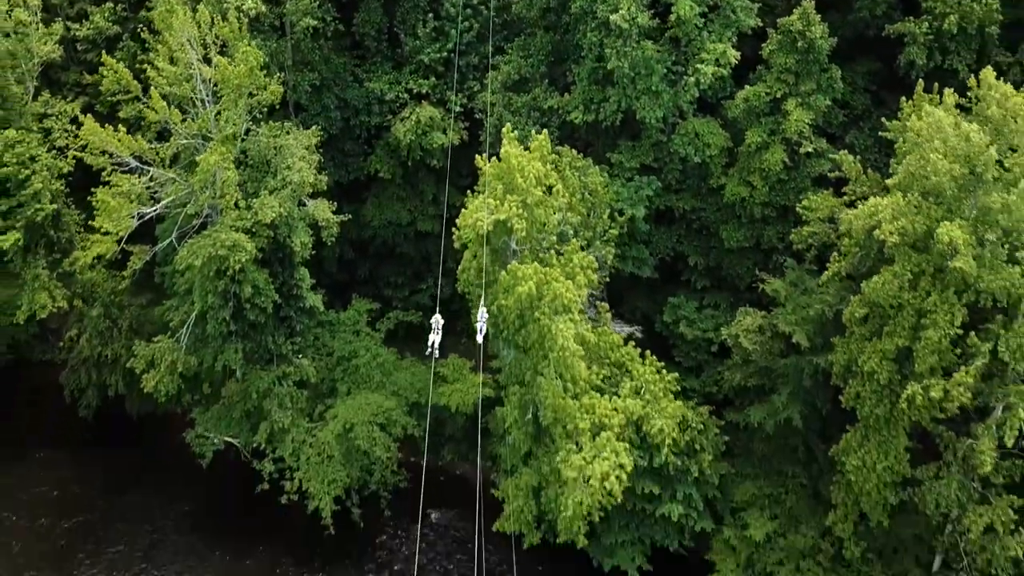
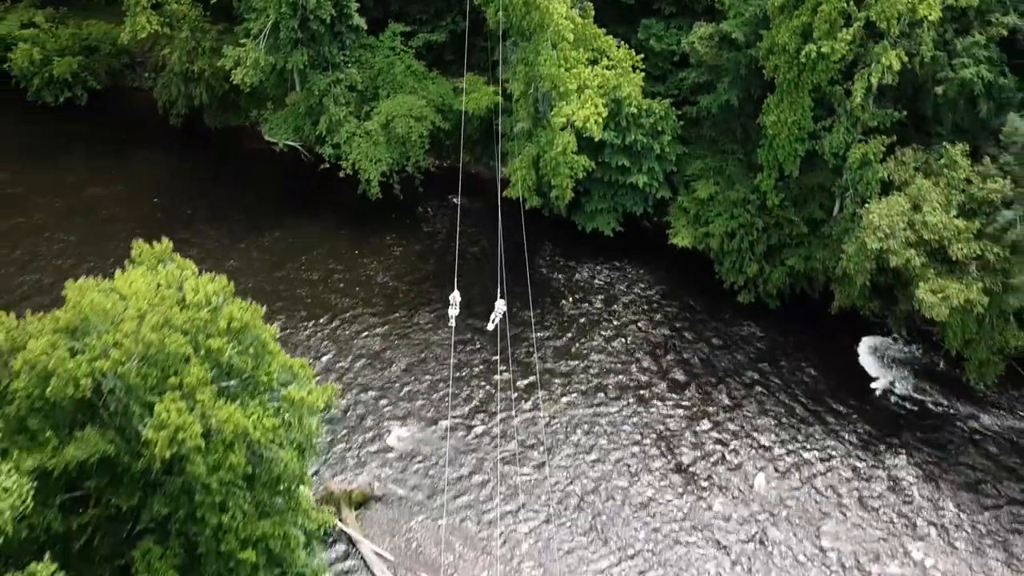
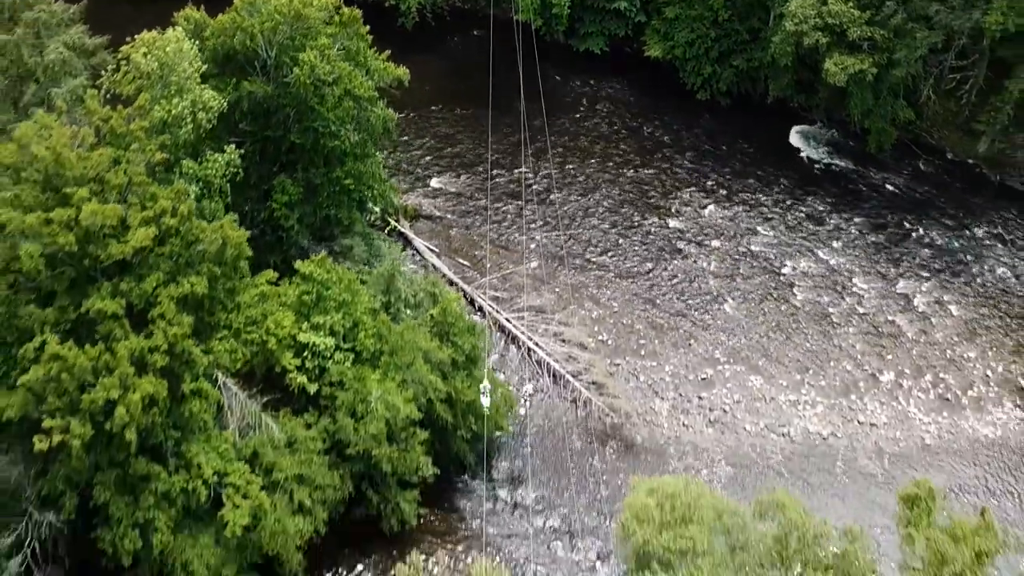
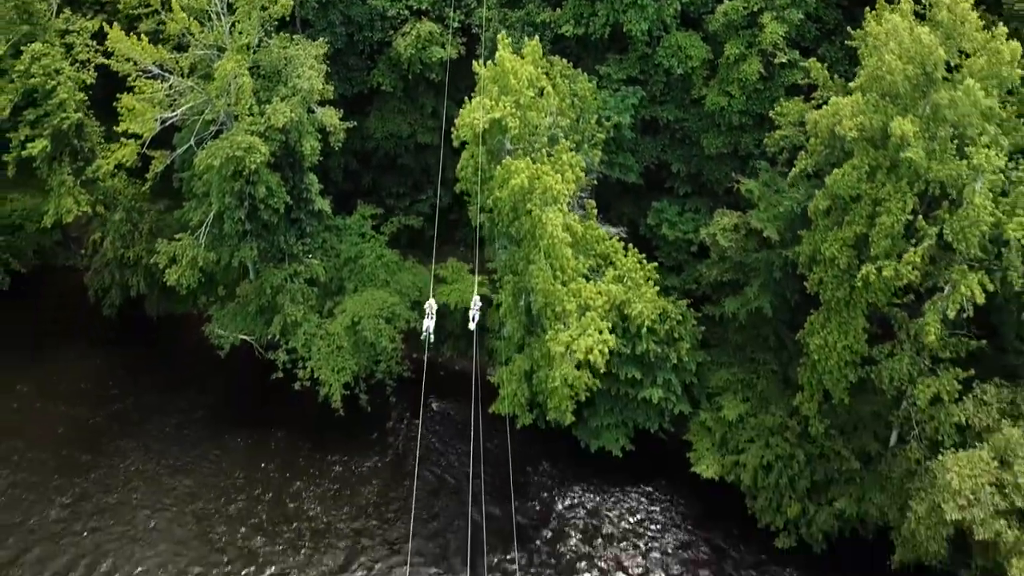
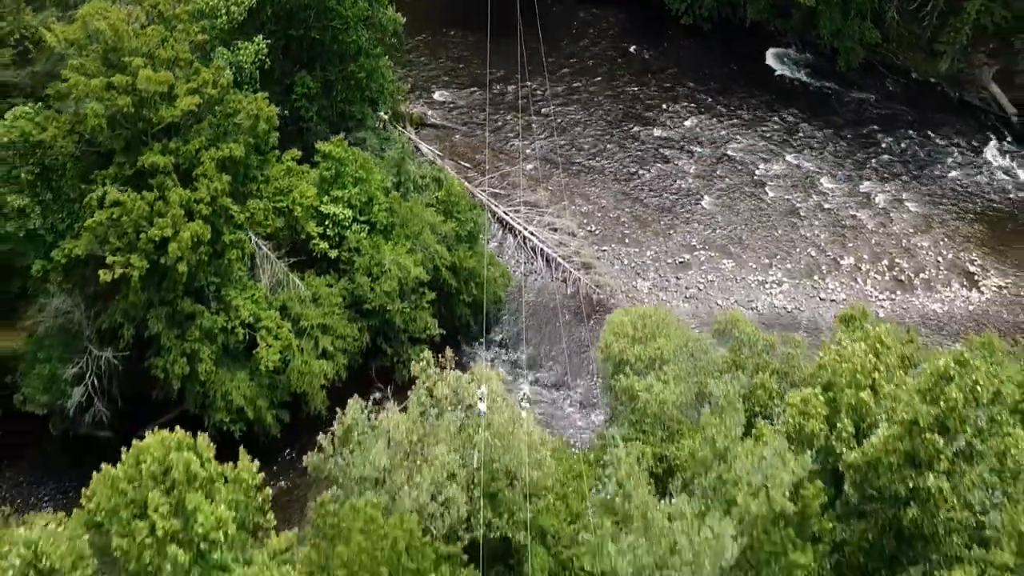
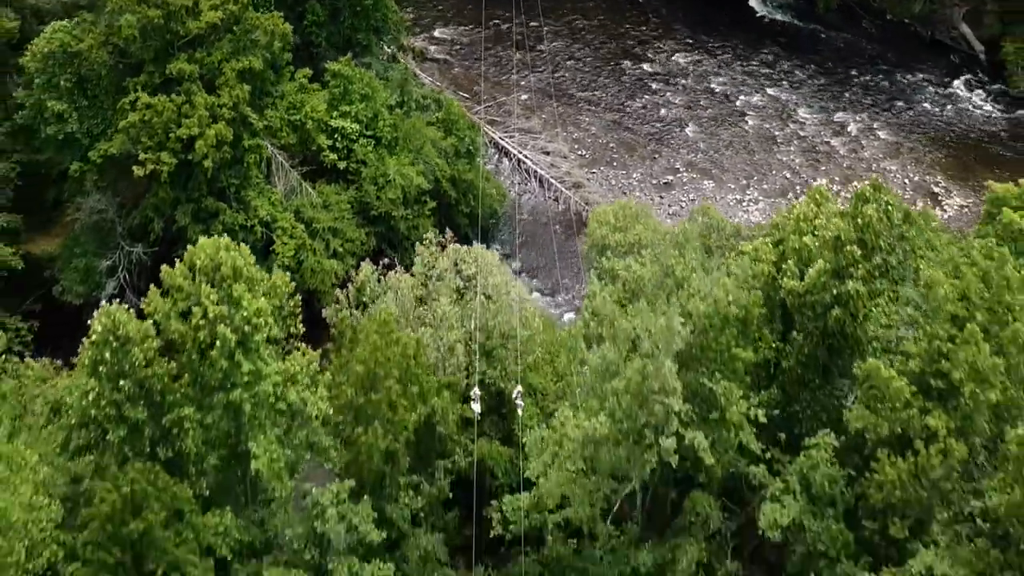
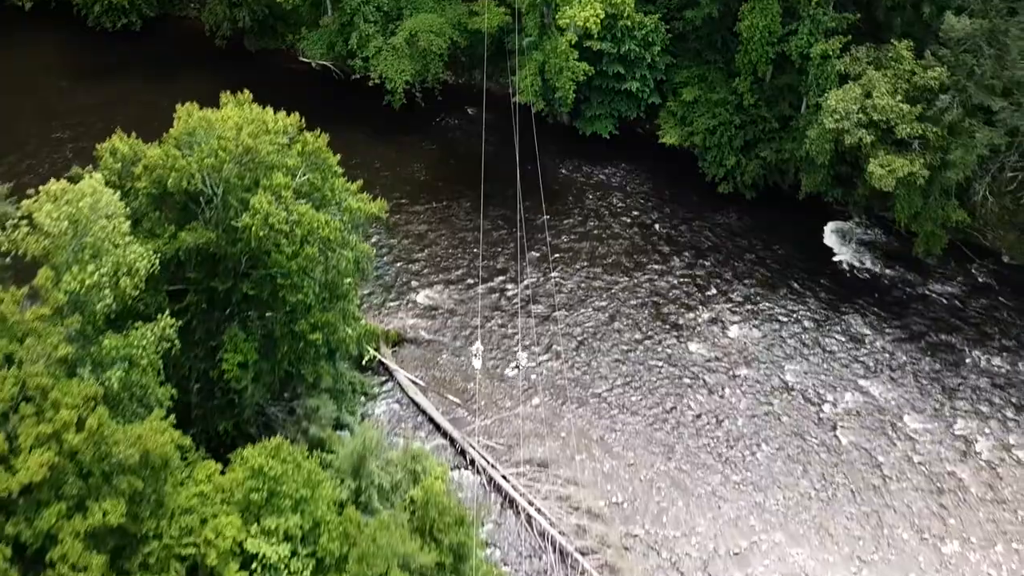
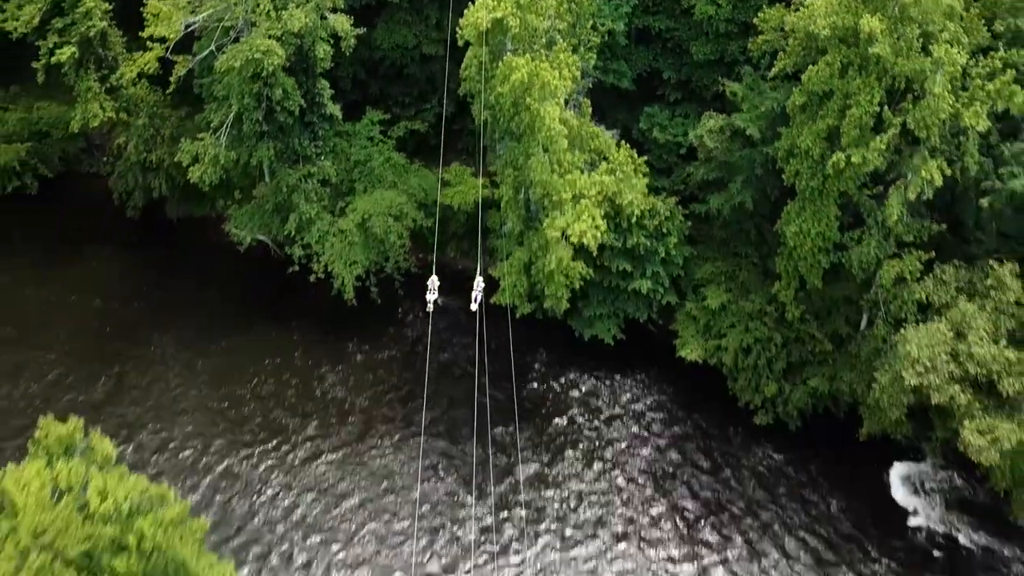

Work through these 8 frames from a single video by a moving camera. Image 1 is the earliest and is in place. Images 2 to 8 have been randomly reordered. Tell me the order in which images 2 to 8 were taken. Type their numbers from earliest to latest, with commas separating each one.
4, 8, 2, 7, 3, 5, 6
